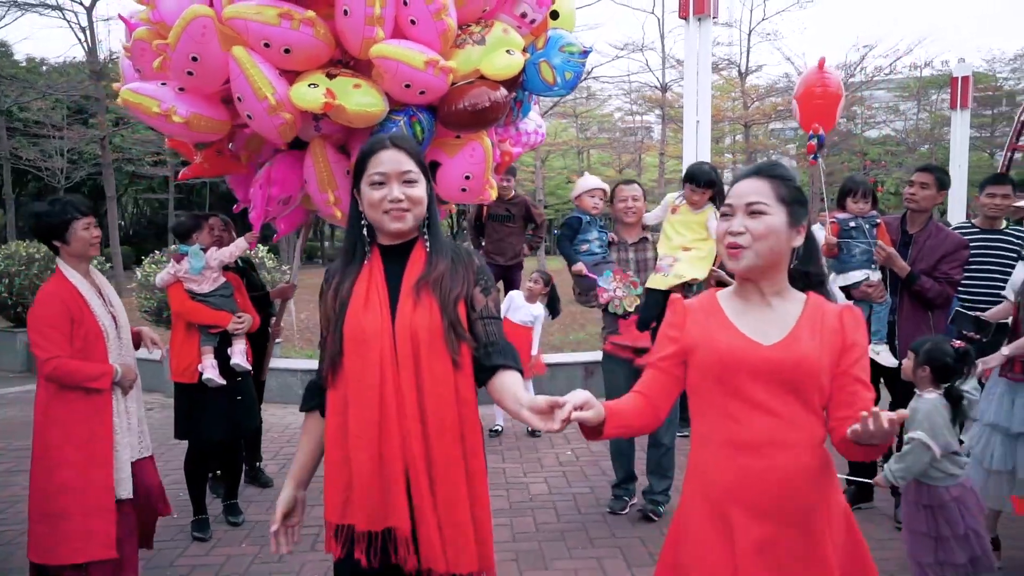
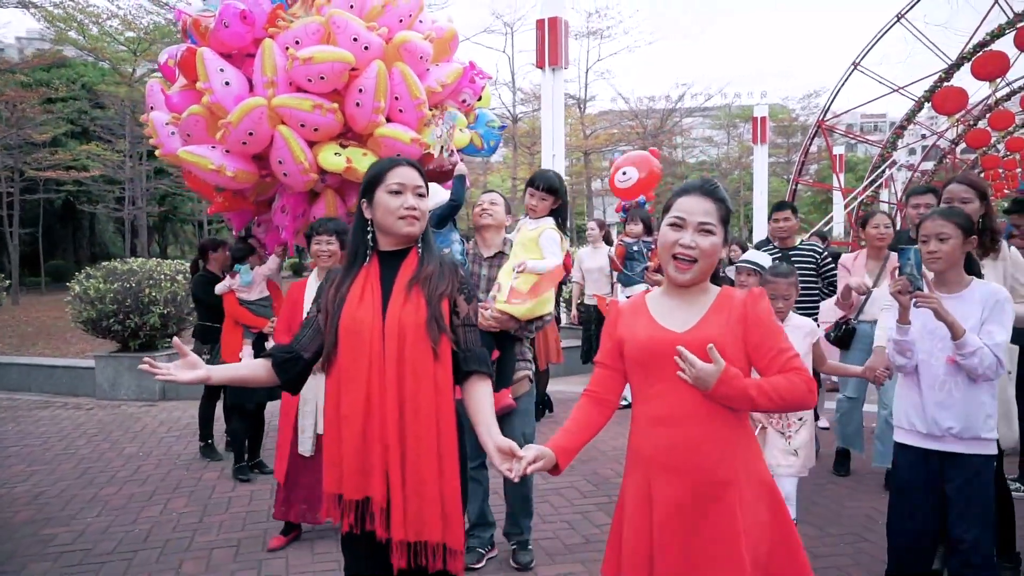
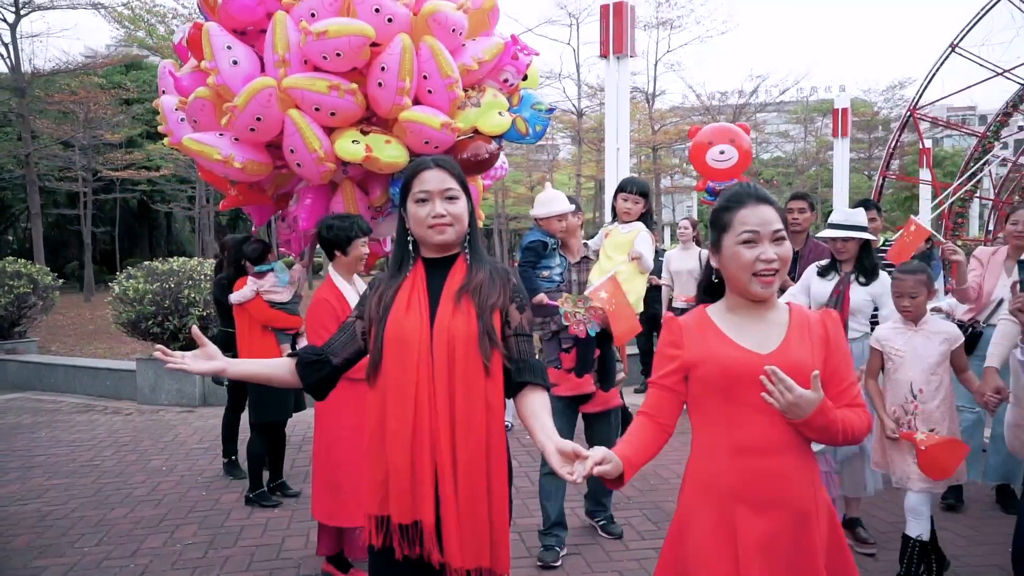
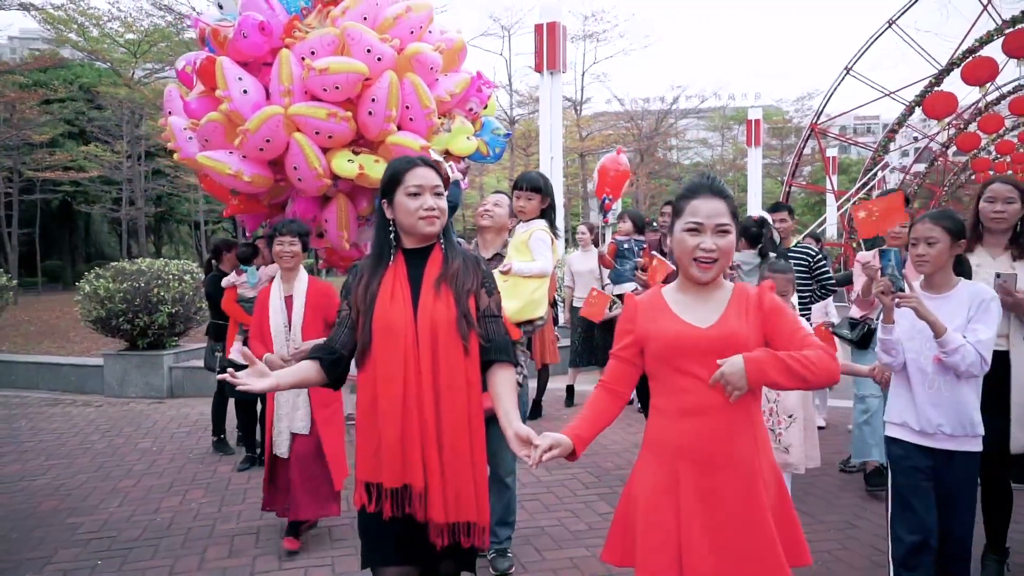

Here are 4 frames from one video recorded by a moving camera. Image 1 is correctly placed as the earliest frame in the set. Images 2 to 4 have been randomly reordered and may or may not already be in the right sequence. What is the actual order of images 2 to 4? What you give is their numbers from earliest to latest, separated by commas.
3, 2, 4
